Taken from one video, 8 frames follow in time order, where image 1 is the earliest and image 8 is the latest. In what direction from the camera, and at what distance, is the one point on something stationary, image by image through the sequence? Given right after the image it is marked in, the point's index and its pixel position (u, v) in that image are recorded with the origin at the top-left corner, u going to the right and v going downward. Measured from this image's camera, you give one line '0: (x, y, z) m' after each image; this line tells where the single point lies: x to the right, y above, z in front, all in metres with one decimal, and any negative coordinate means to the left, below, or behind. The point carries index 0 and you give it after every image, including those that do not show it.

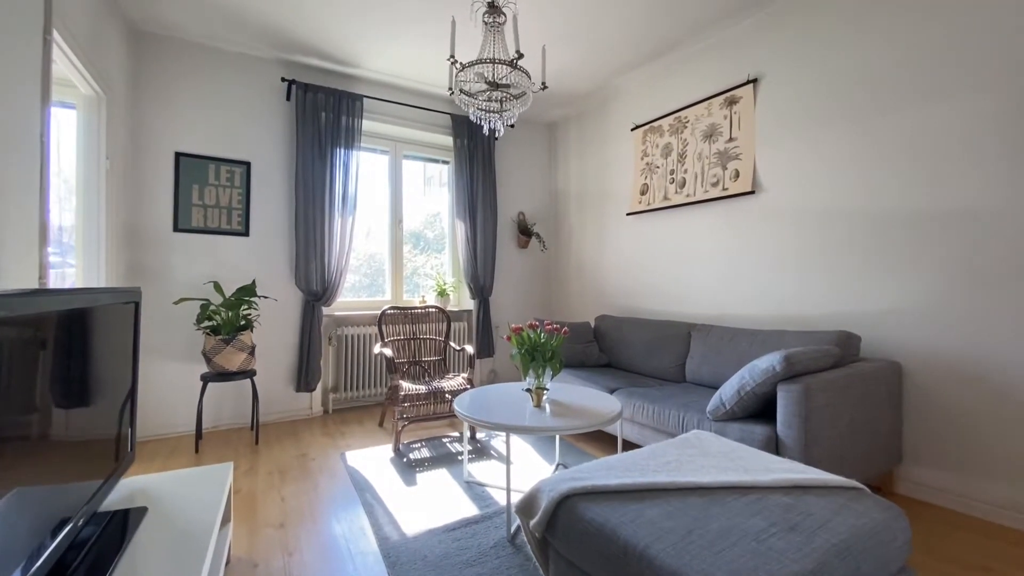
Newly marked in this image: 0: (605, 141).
0: (+0.9, +1.4, +4.2) m
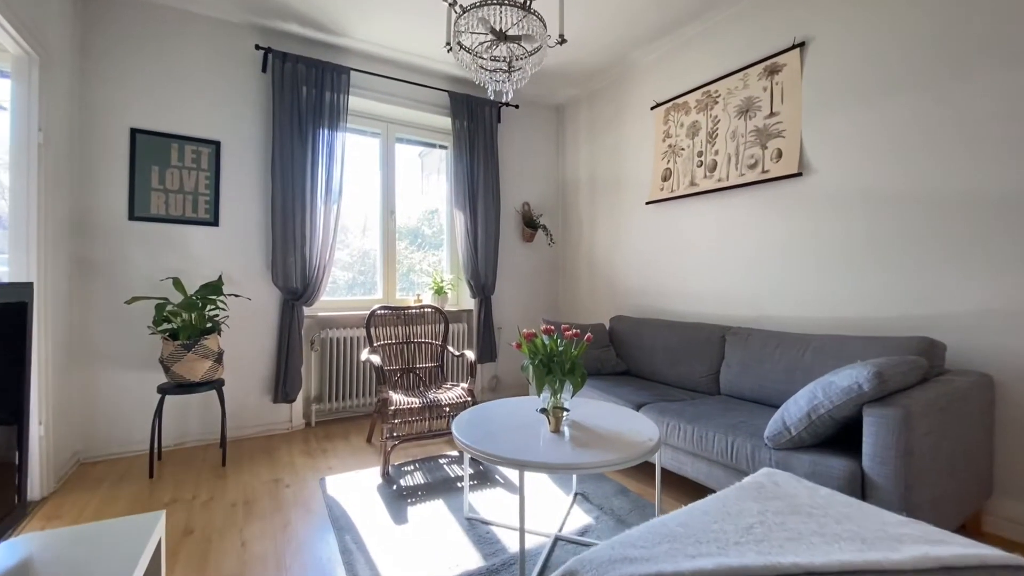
0: (+0.9, +1.4, +3.8) m
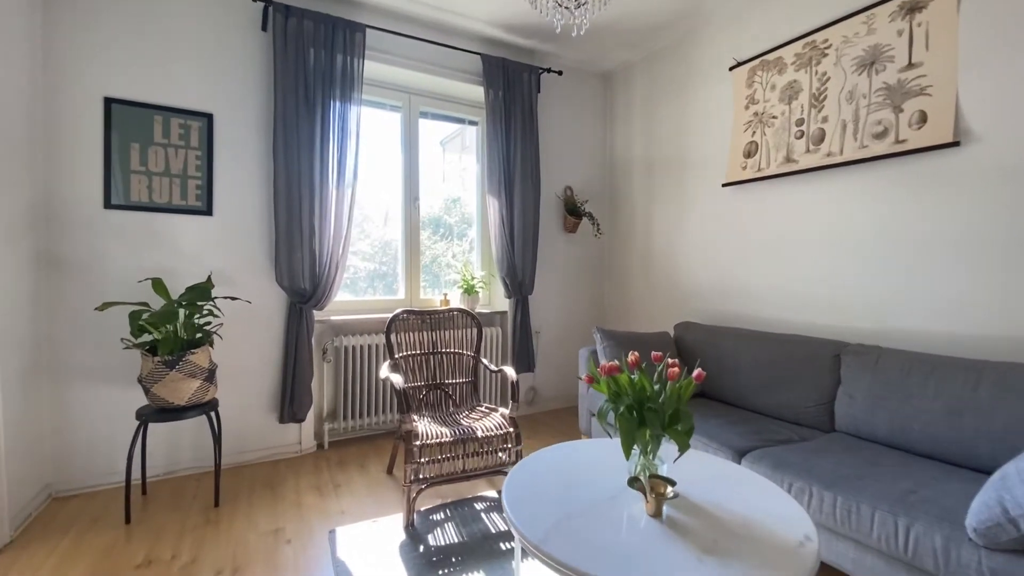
0: (+1.3, +1.4, +3.2) m
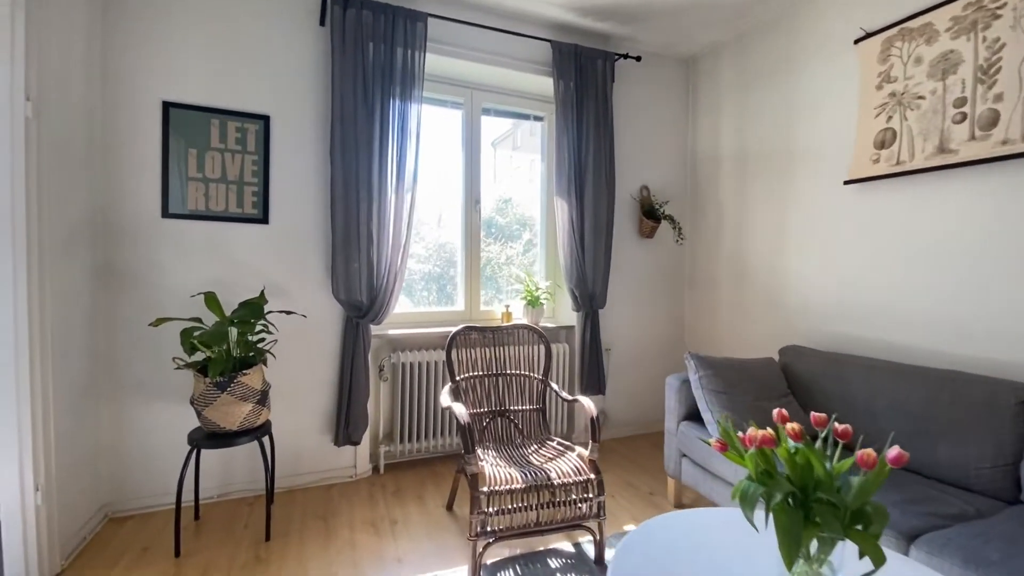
0: (+1.7, +1.3, +2.7) m
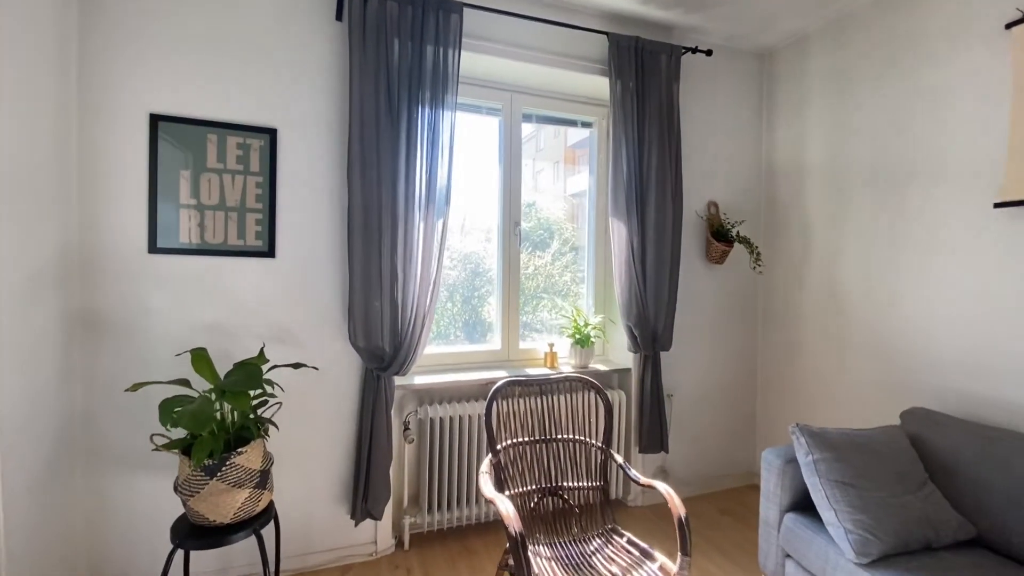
0: (+2.0, +1.1, +2.2) m
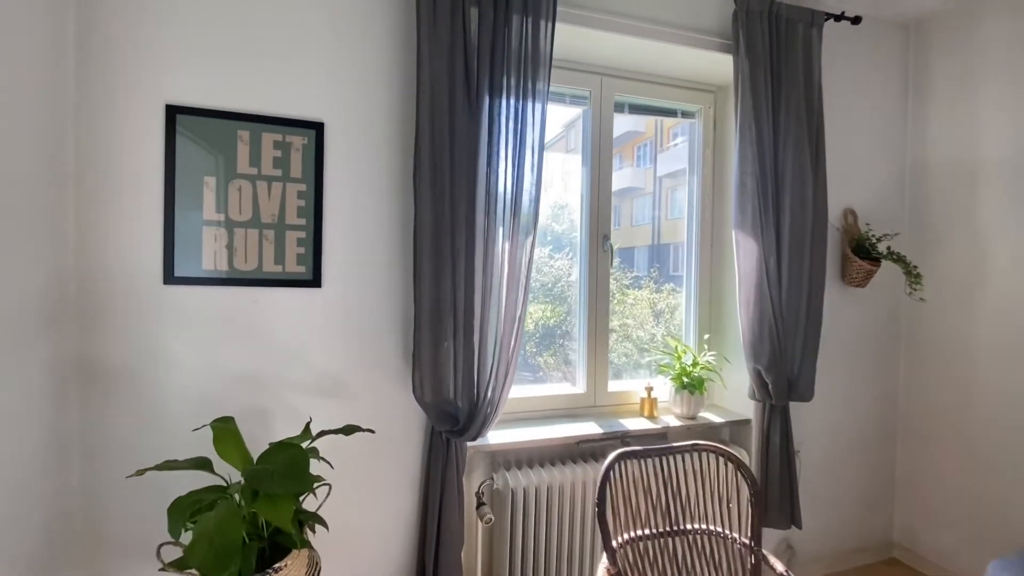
0: (+2.4, +1.0, +1.6) m
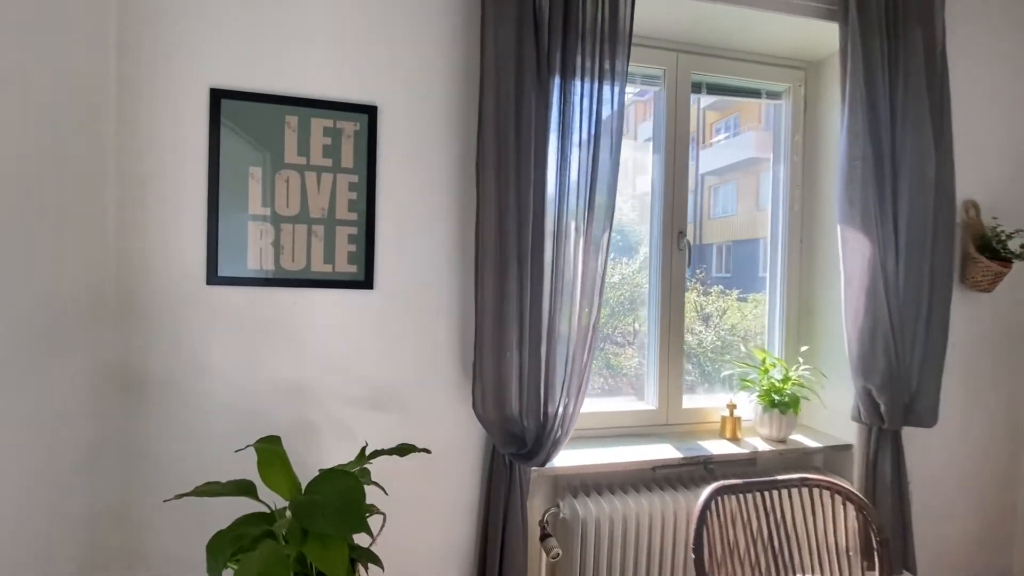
0: (+2.6, +0.9, +1.2) m
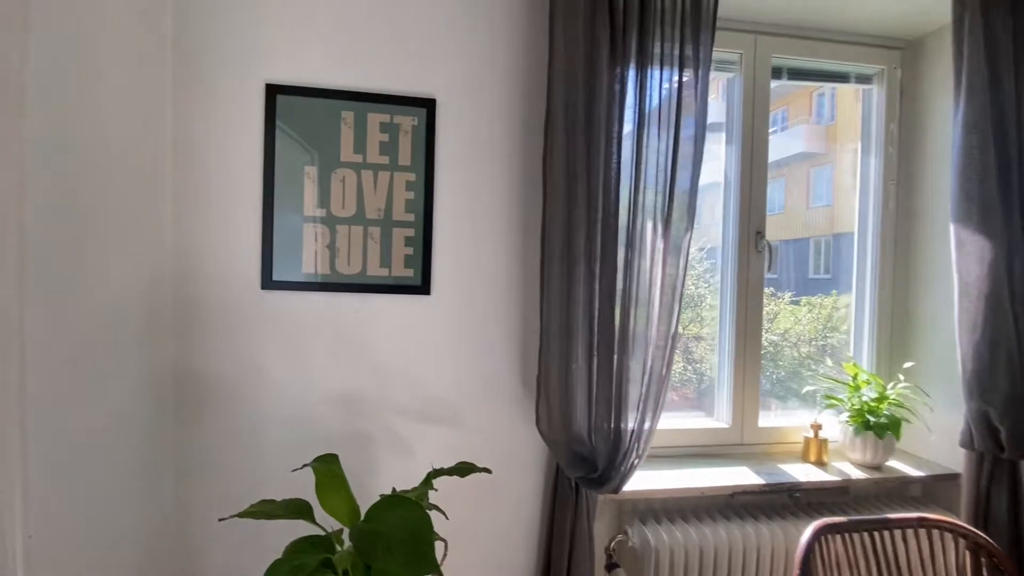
0: (+2.8, +0.9, +0.9) m
